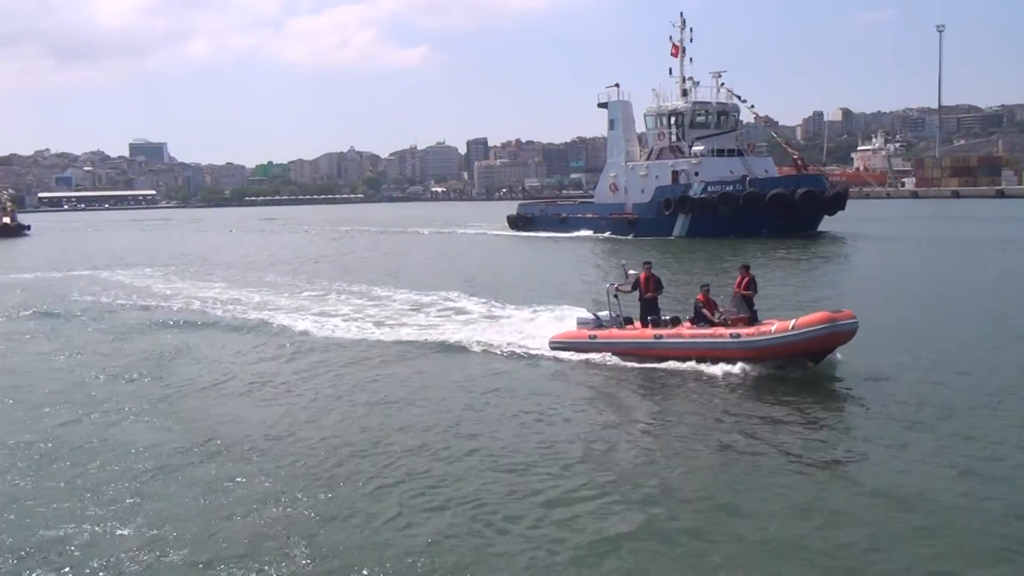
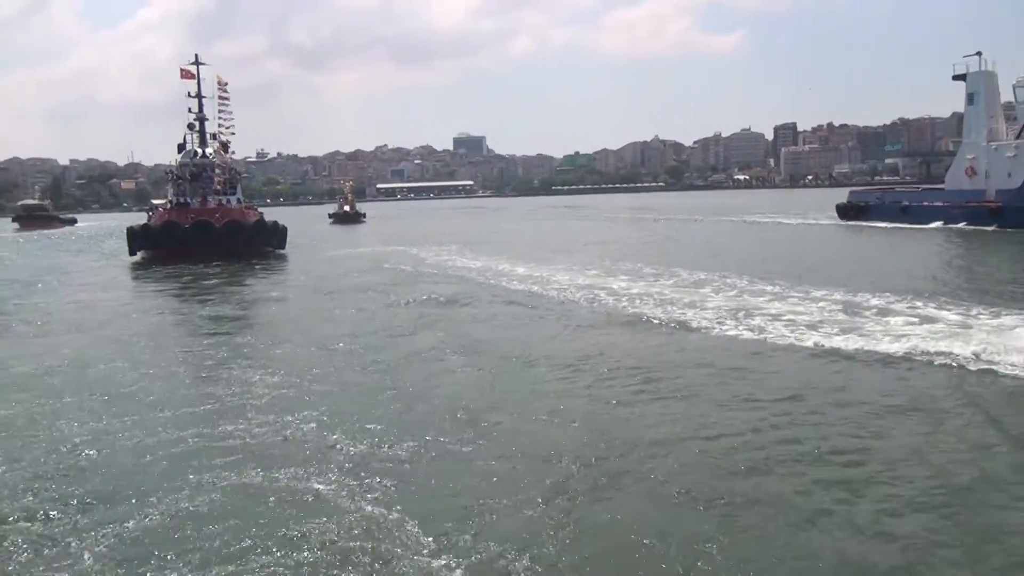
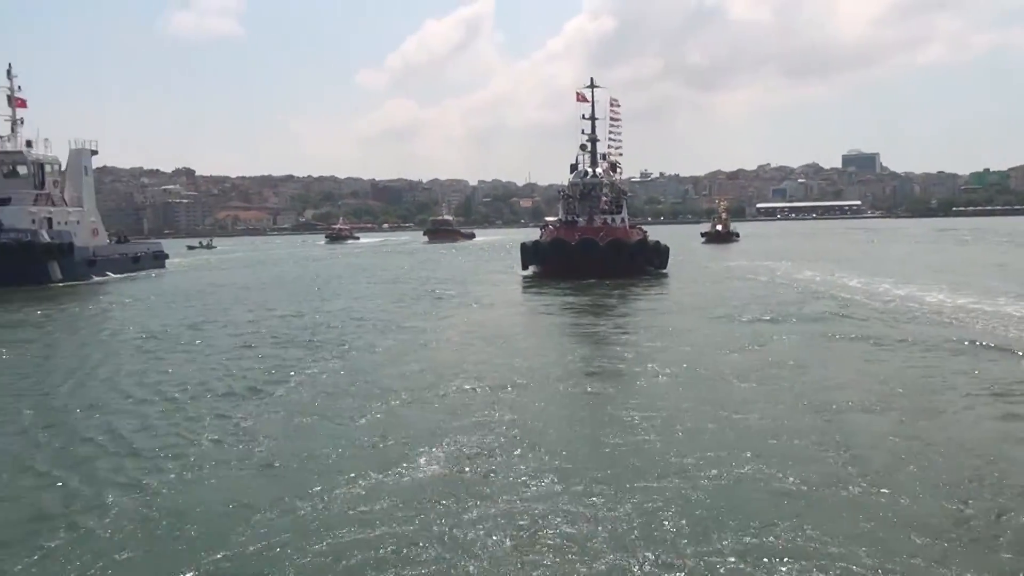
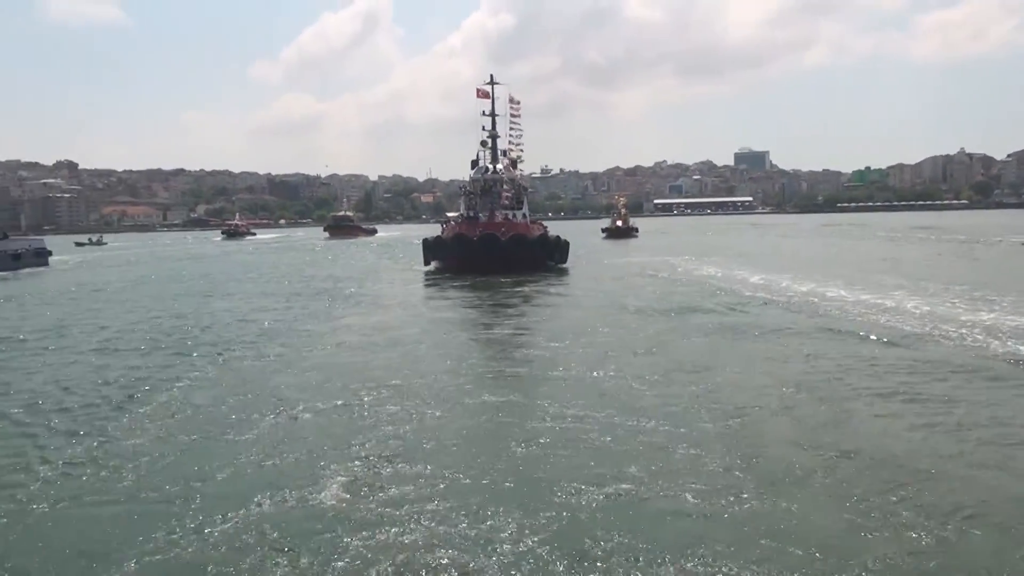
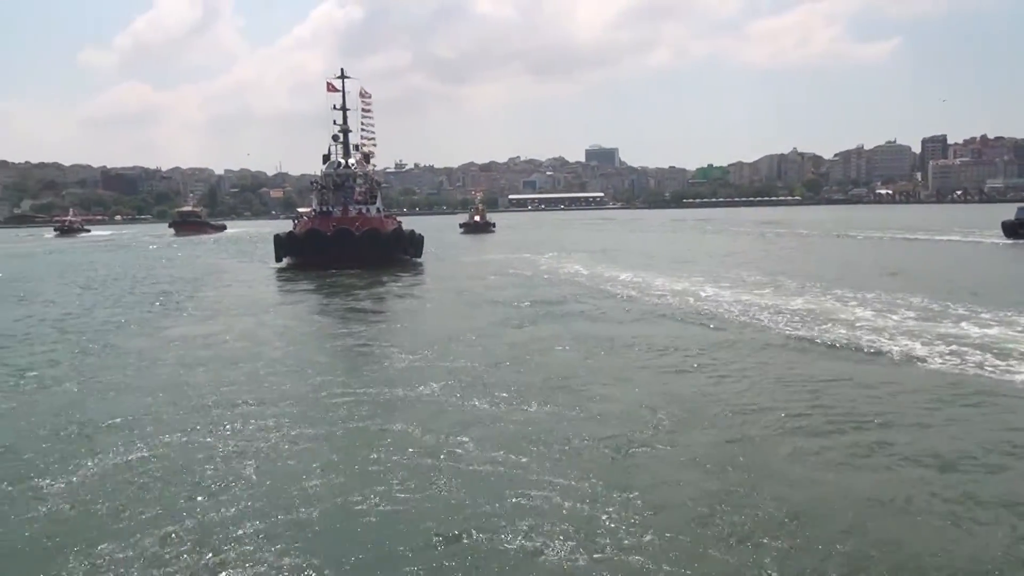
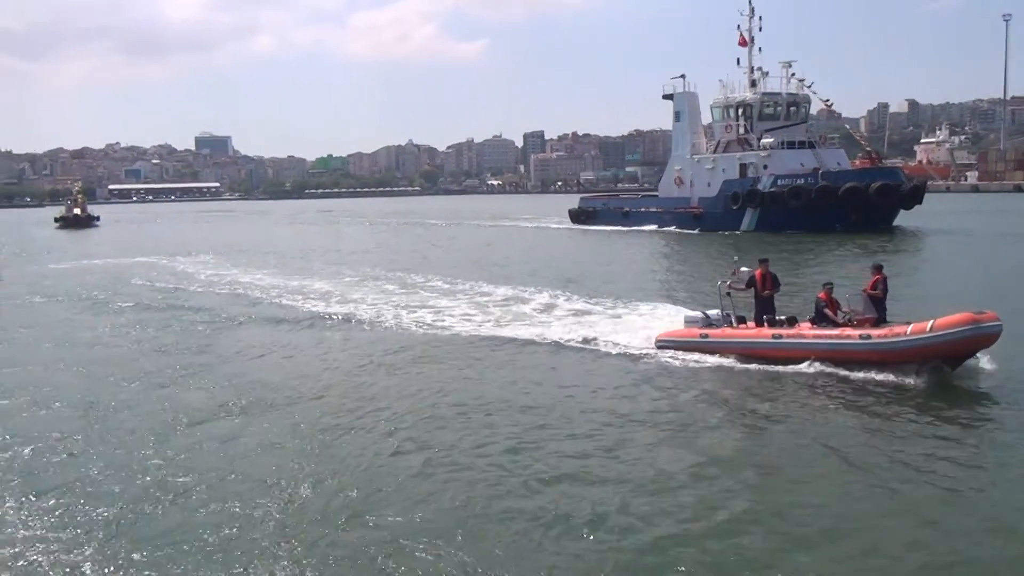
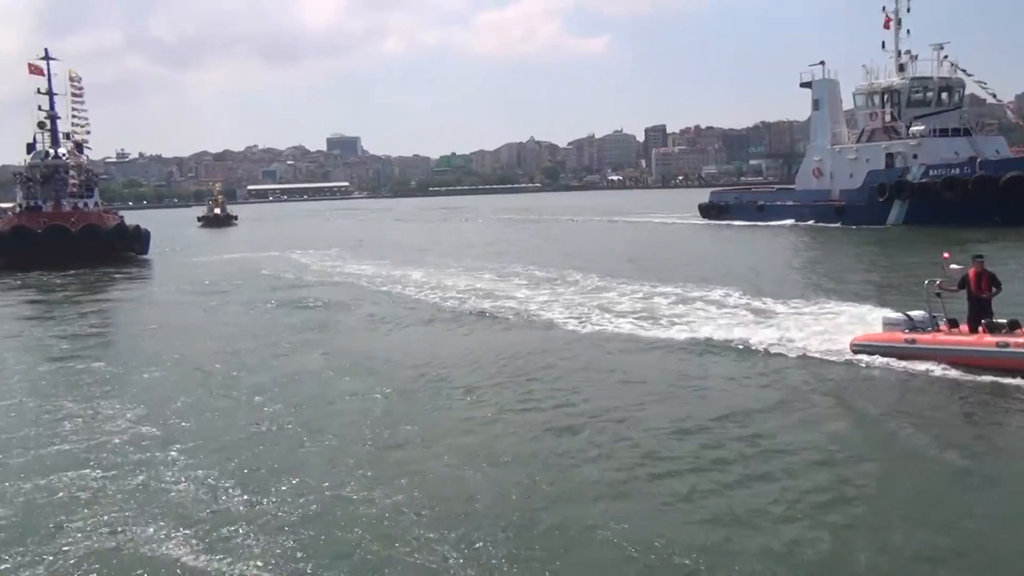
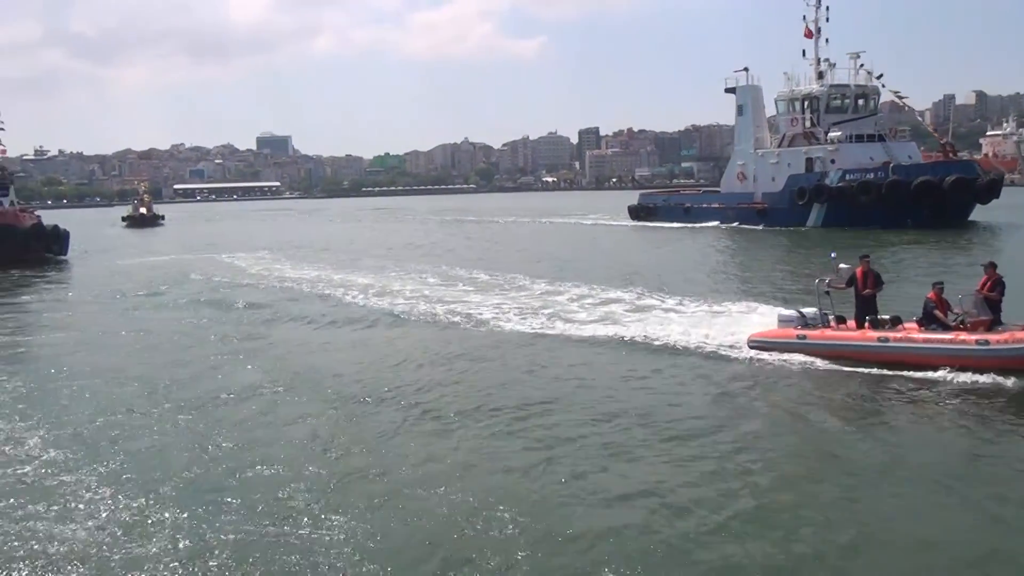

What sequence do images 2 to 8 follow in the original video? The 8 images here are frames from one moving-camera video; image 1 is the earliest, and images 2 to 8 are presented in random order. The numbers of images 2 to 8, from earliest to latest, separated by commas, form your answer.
6, 8, 7, 2, 5, 4, 3
